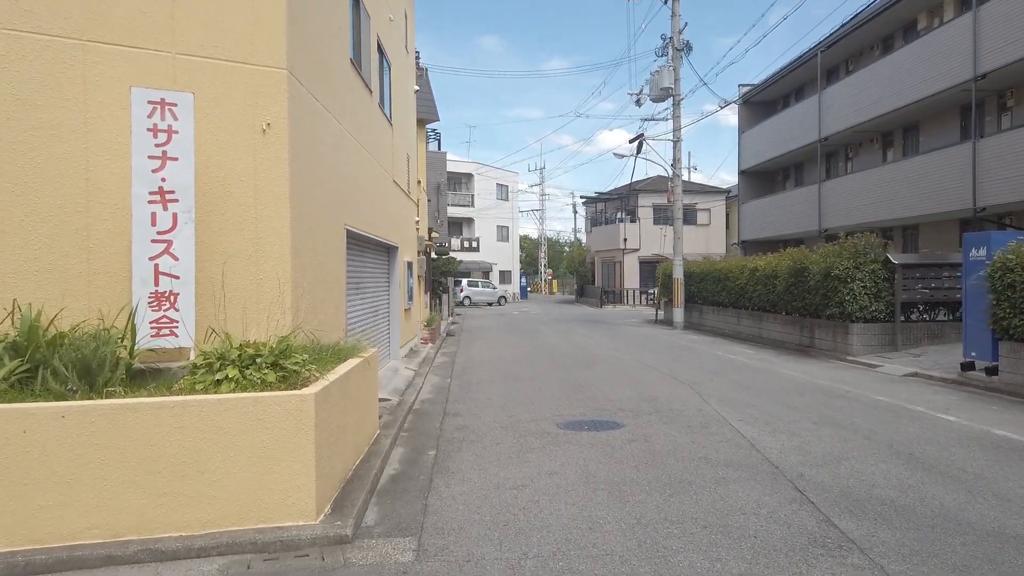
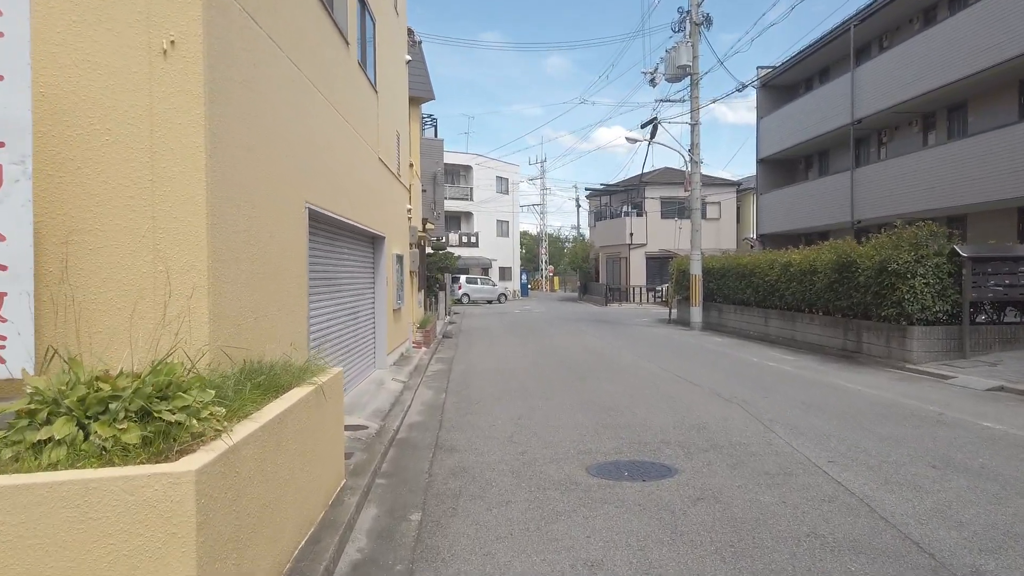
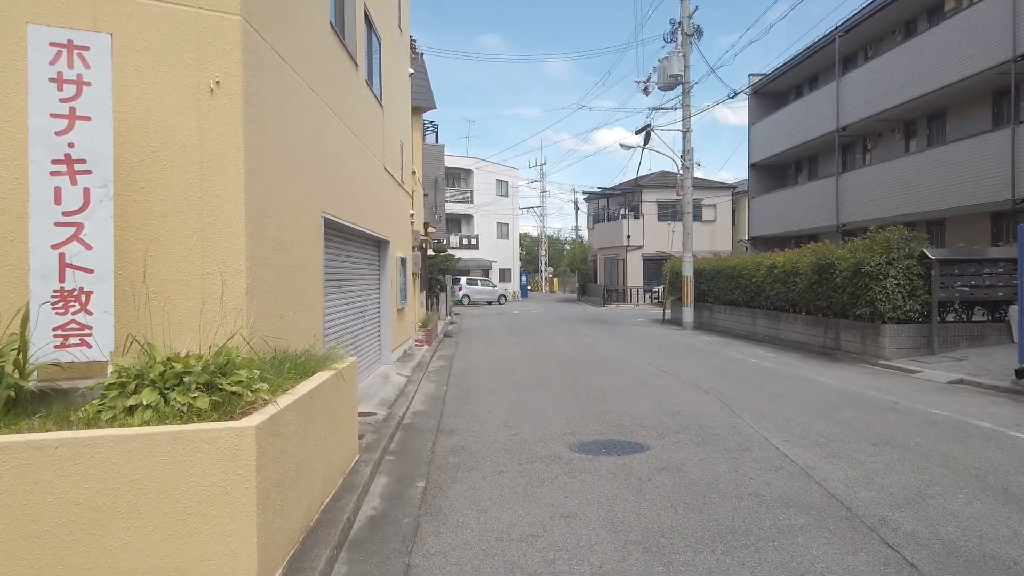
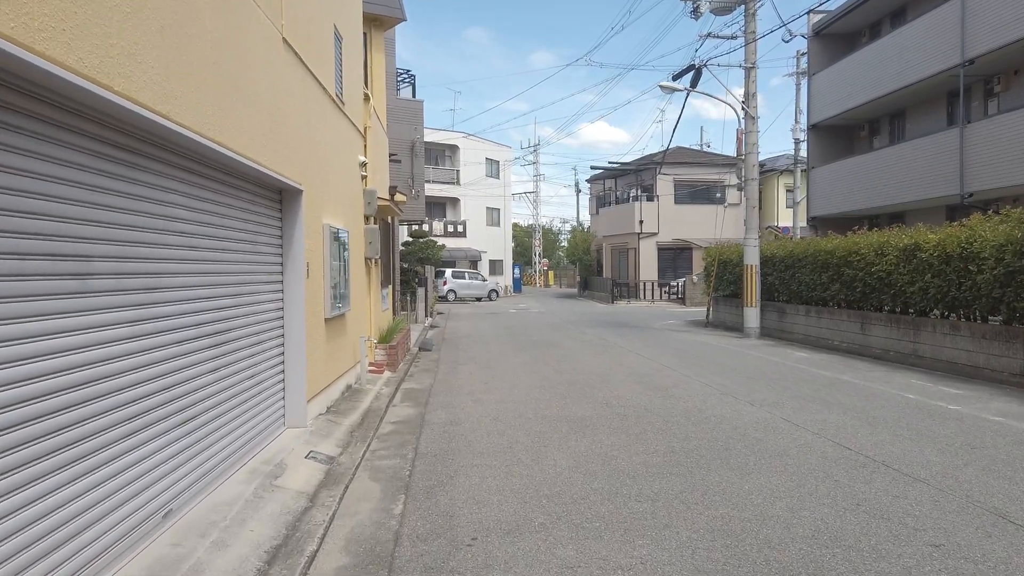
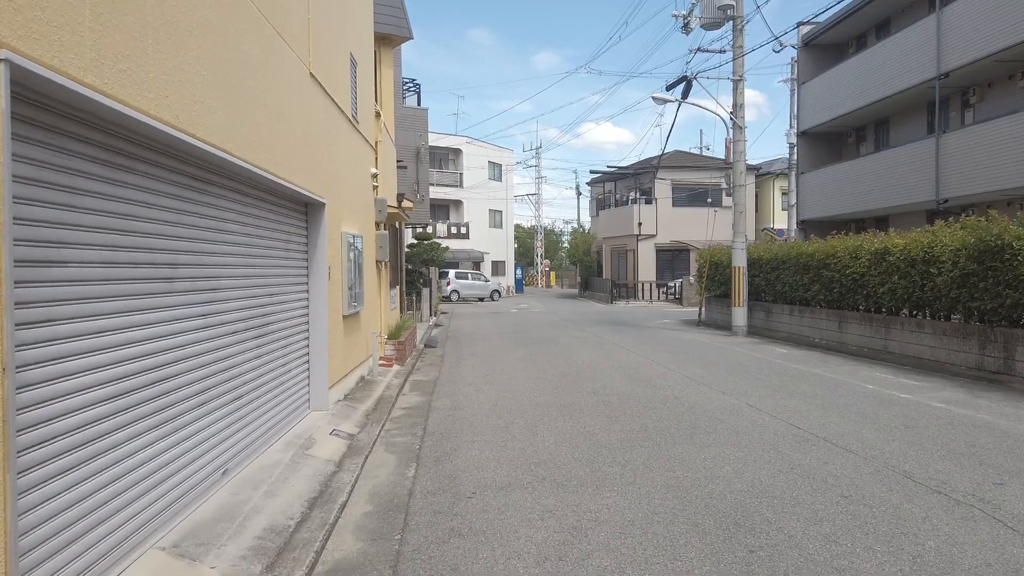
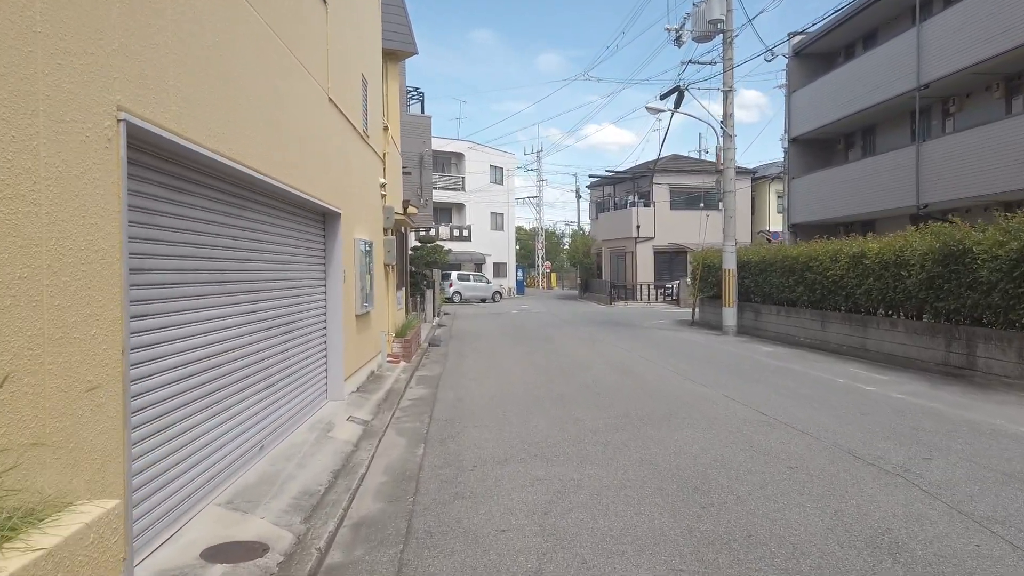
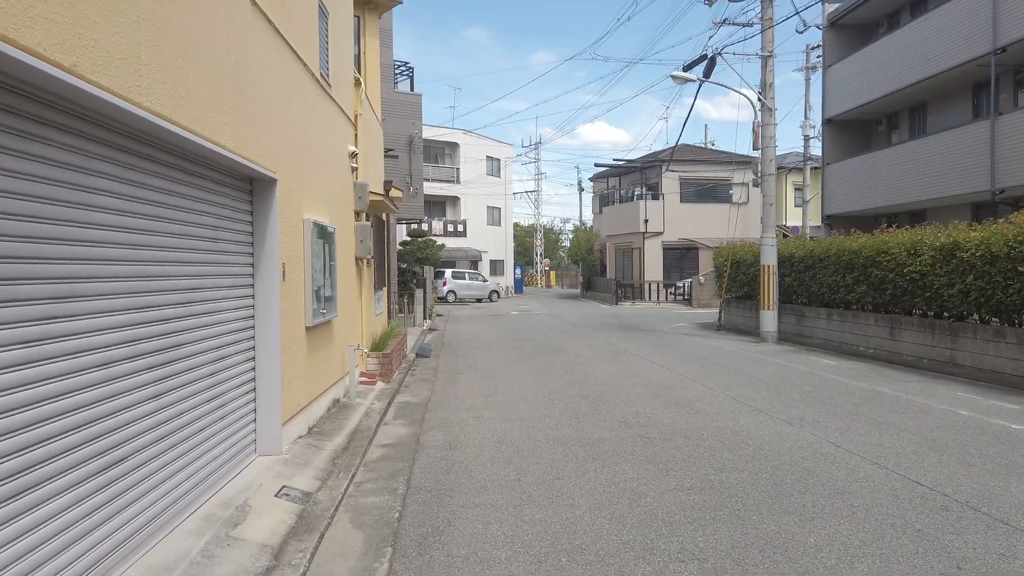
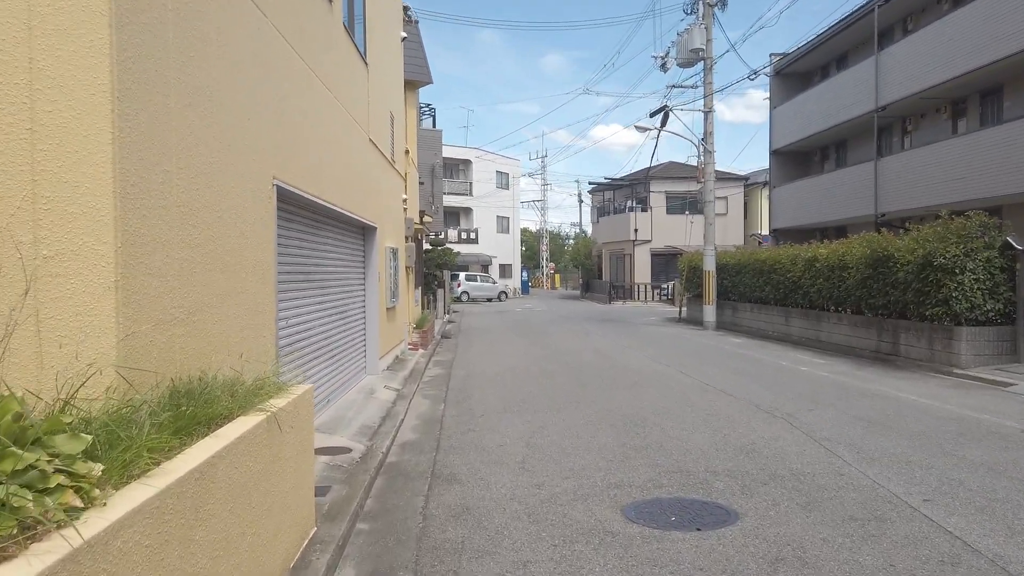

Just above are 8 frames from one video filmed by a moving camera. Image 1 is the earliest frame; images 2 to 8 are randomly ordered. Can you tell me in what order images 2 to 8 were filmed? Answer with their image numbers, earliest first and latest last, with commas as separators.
3, 2, 8, 6, 5, 4, 7
